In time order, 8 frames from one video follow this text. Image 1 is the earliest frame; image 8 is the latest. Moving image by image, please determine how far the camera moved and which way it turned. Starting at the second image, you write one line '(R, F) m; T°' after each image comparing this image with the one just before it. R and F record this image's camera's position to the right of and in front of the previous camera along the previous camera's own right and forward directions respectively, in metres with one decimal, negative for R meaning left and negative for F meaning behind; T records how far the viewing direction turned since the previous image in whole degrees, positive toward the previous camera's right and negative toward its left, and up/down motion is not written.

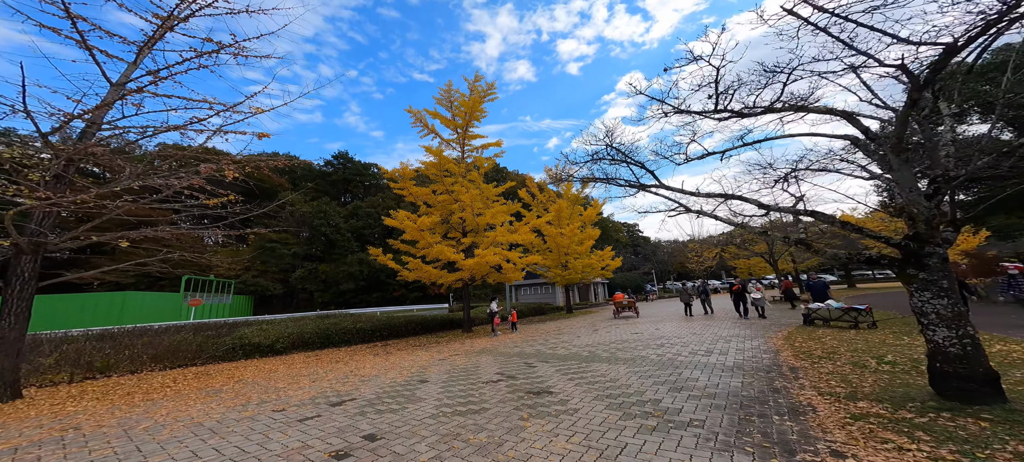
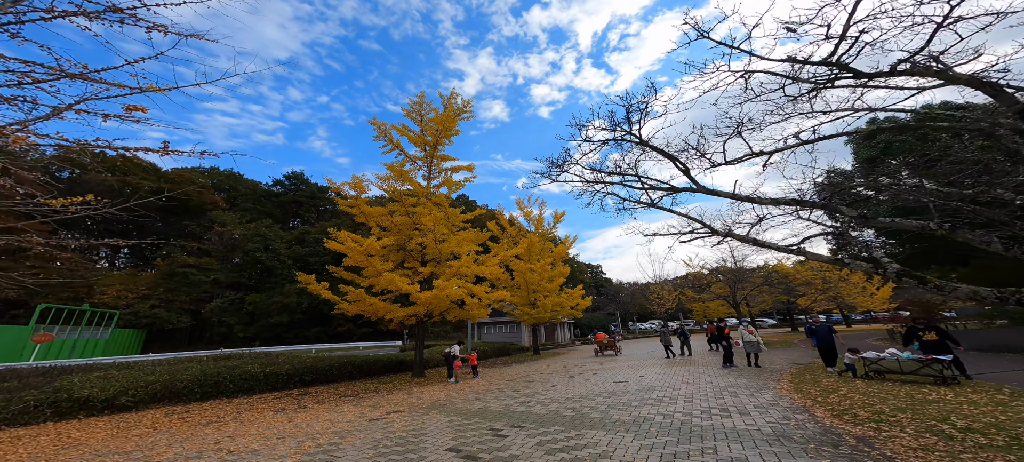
(0.0, +1.5) m; +5°
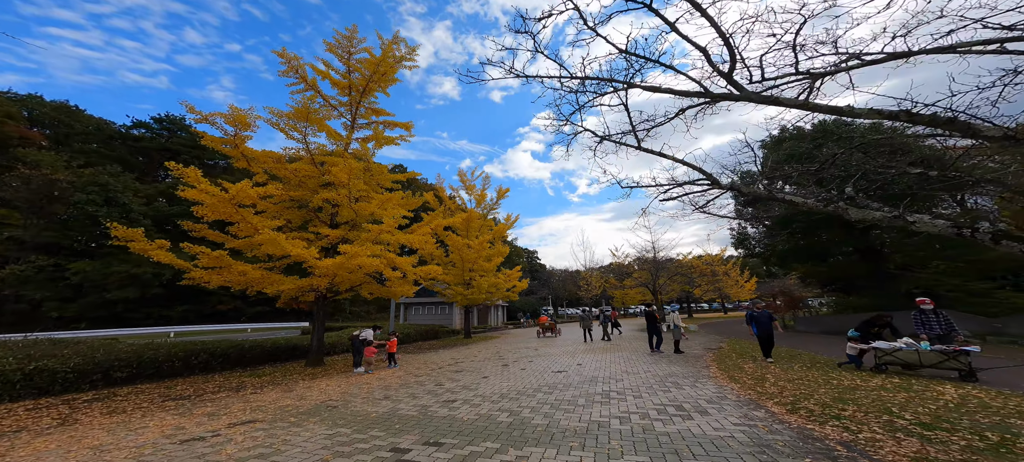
(+0.1, +1.3) m; +10°
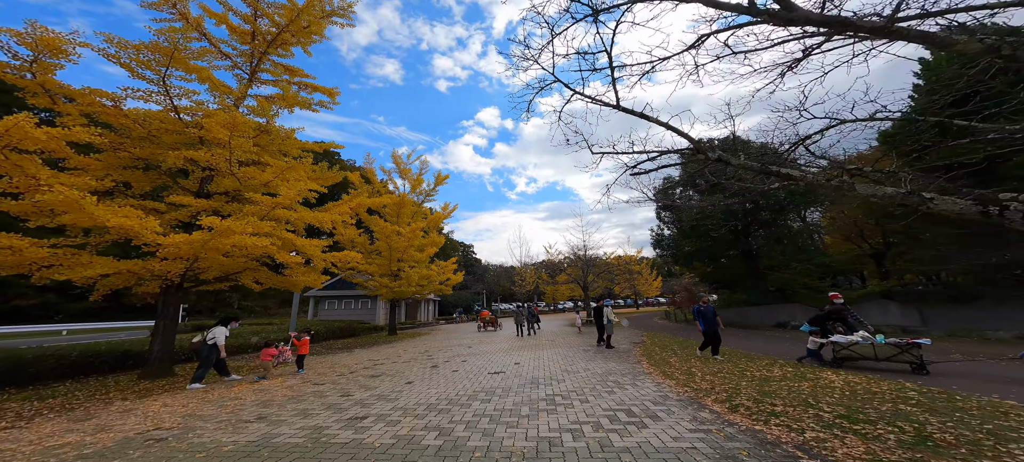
(0.0, +0.8) m; +10°
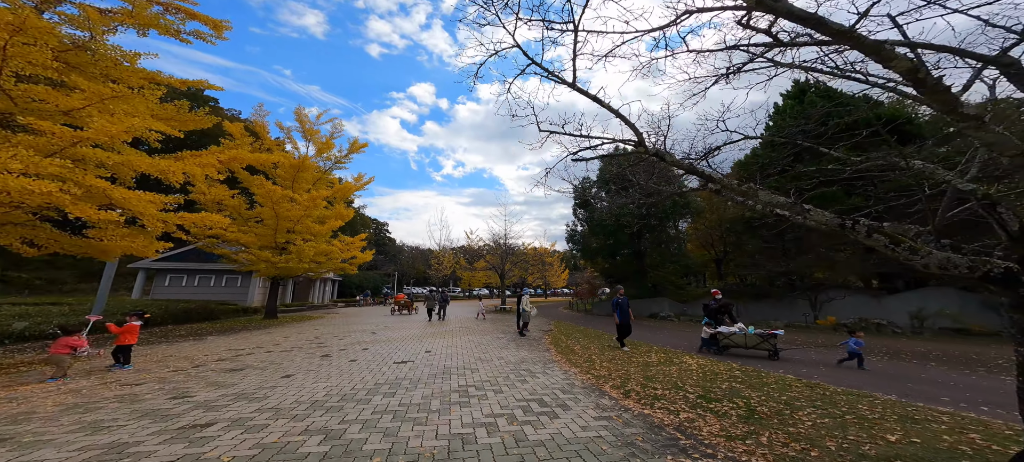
(0.0, +0.4) m; +13°
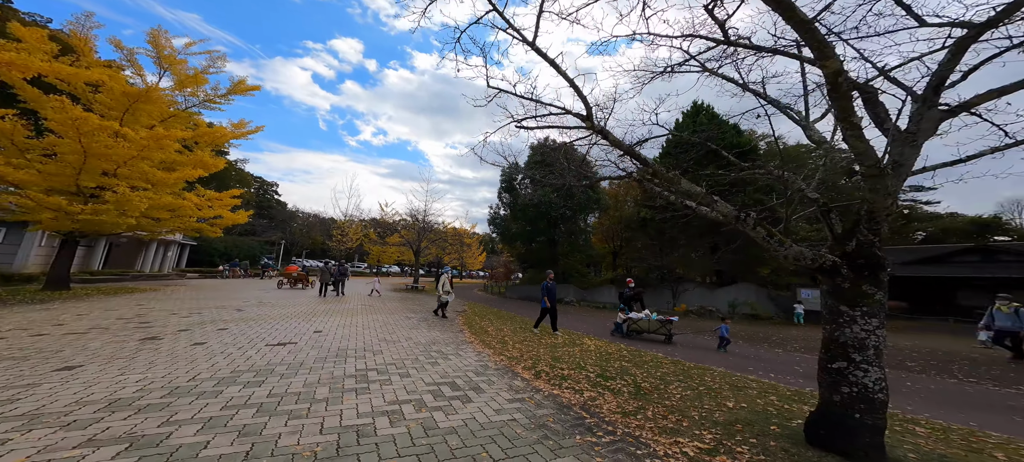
(0.0, +0.3) m; +13°
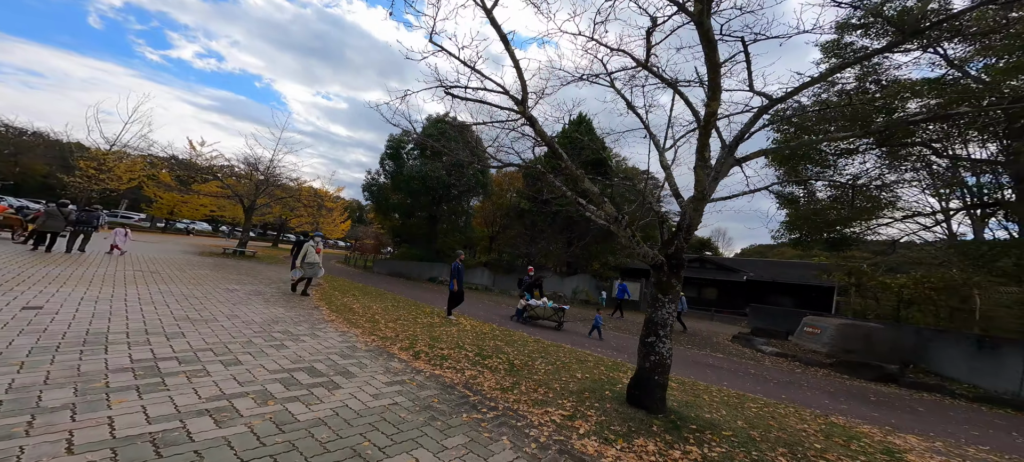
(-0.4, 0.0) m; +20°
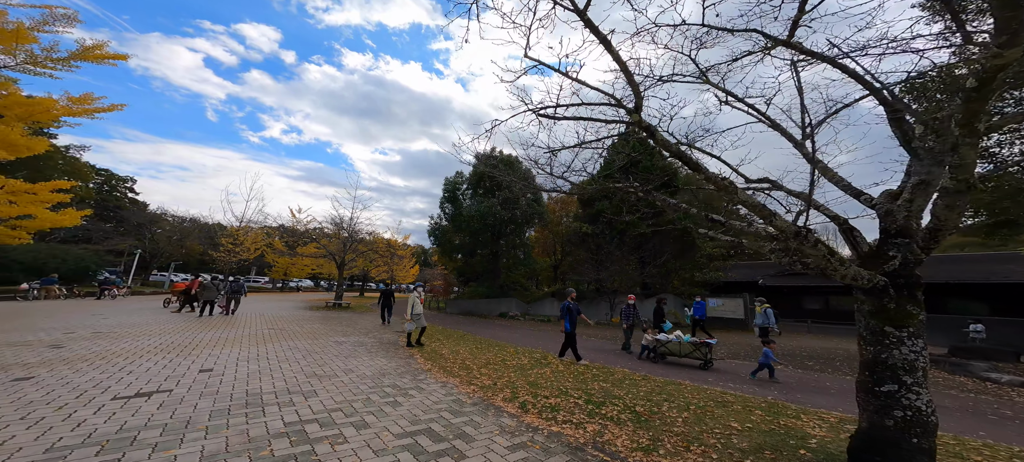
(-0.7, +0.5) m; -9°
